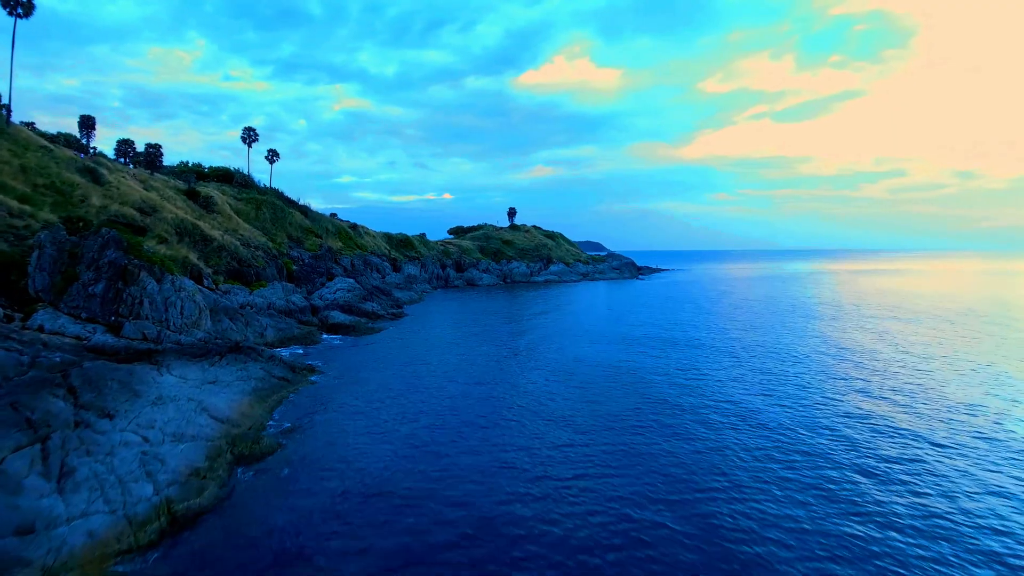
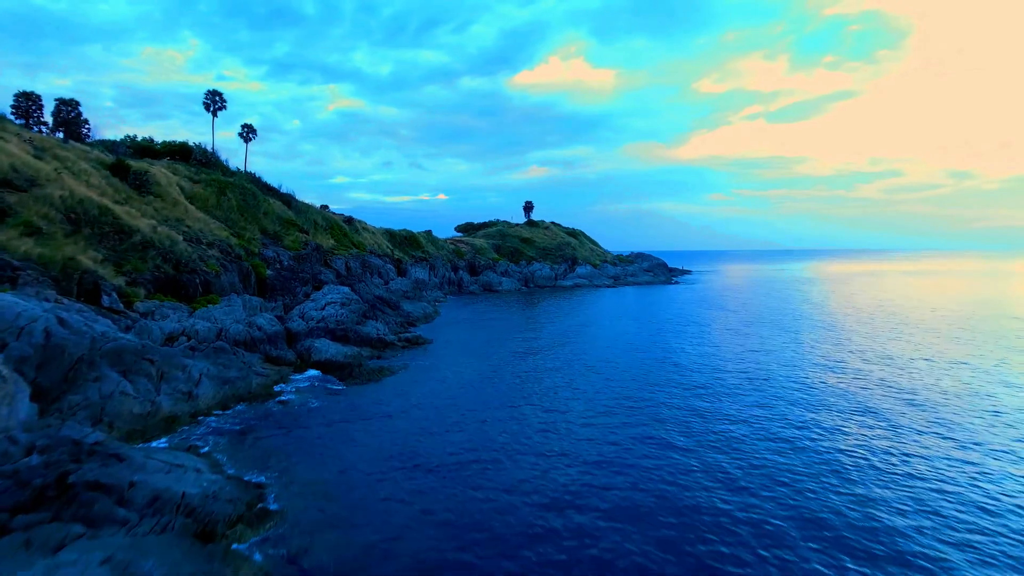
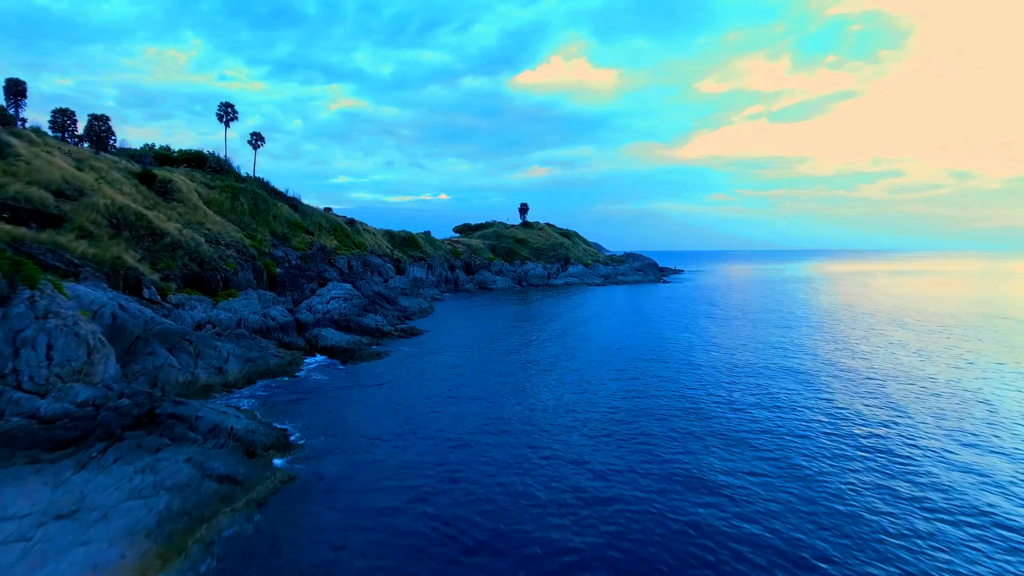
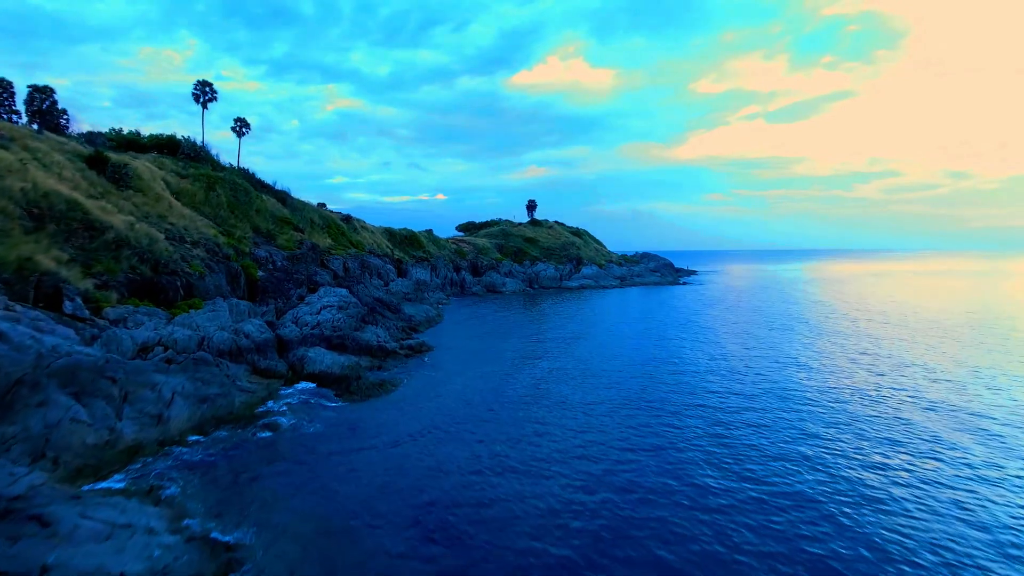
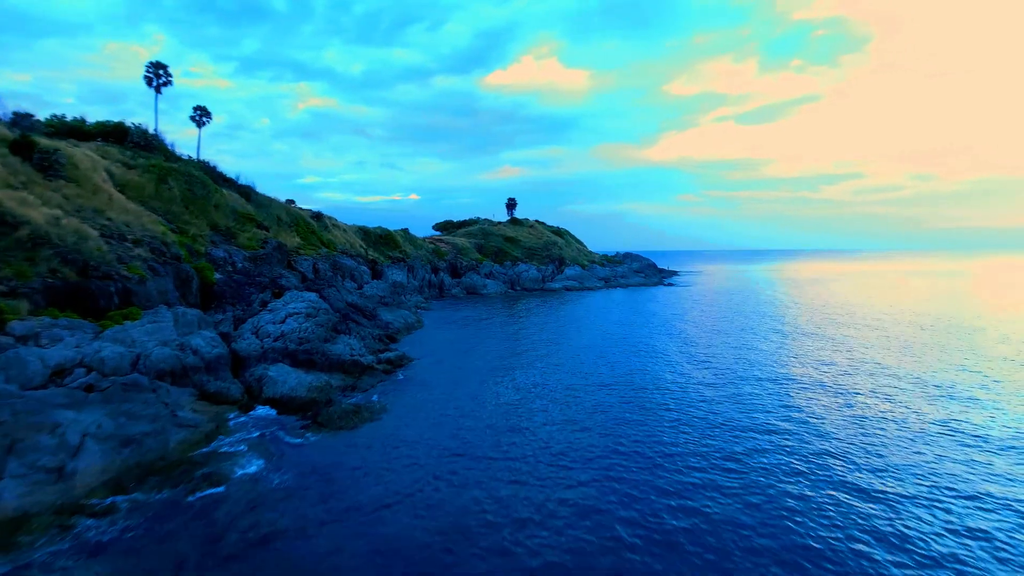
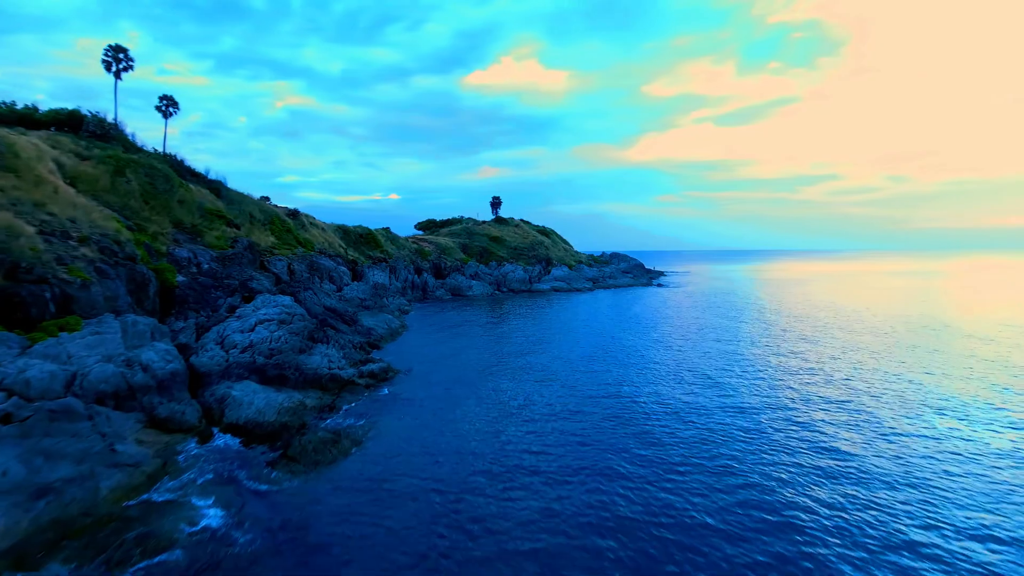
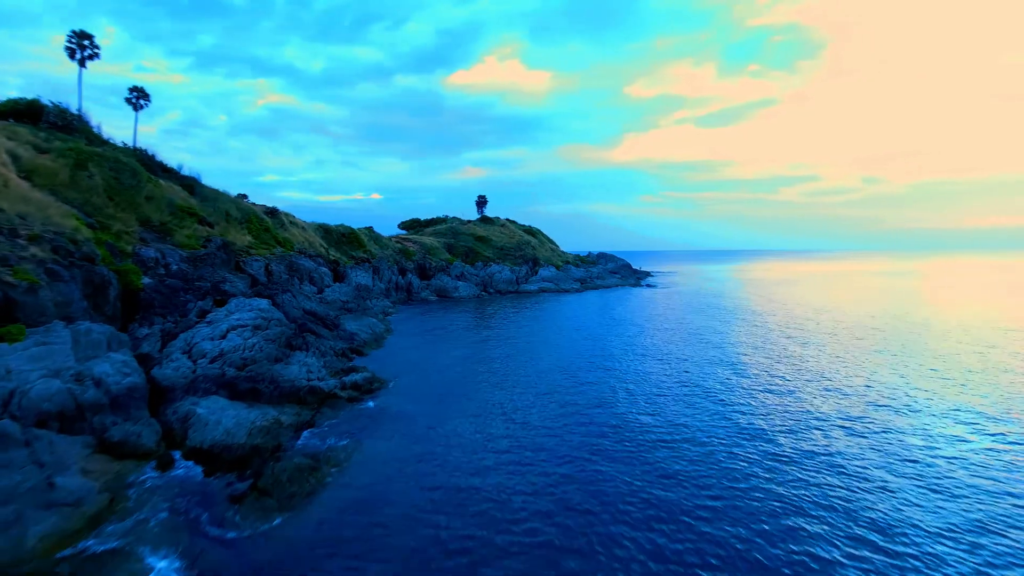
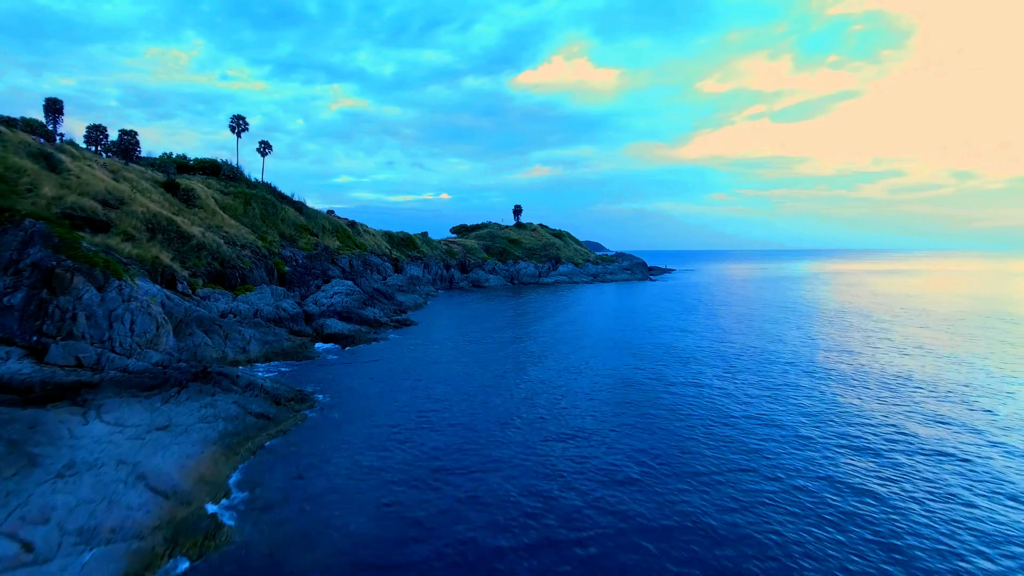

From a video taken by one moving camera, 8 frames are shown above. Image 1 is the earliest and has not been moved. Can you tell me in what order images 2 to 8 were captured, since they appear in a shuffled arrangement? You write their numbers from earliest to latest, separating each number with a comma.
8, 3, 2, 4, 5, 6, 7
